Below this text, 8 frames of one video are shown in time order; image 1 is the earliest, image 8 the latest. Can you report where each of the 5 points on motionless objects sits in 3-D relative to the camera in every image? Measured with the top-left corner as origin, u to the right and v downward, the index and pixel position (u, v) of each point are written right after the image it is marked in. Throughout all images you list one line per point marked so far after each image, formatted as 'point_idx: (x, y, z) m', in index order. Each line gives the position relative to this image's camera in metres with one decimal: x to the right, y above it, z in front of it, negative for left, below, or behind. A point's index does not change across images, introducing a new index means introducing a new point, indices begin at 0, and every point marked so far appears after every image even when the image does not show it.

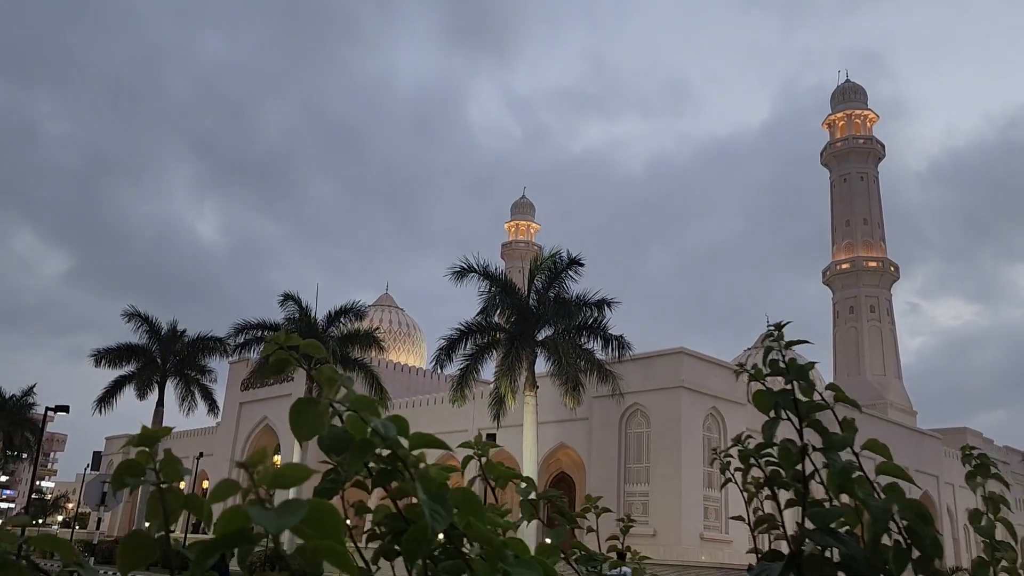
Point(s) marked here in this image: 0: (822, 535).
0: (+0.4, -0.3, +1.0) m
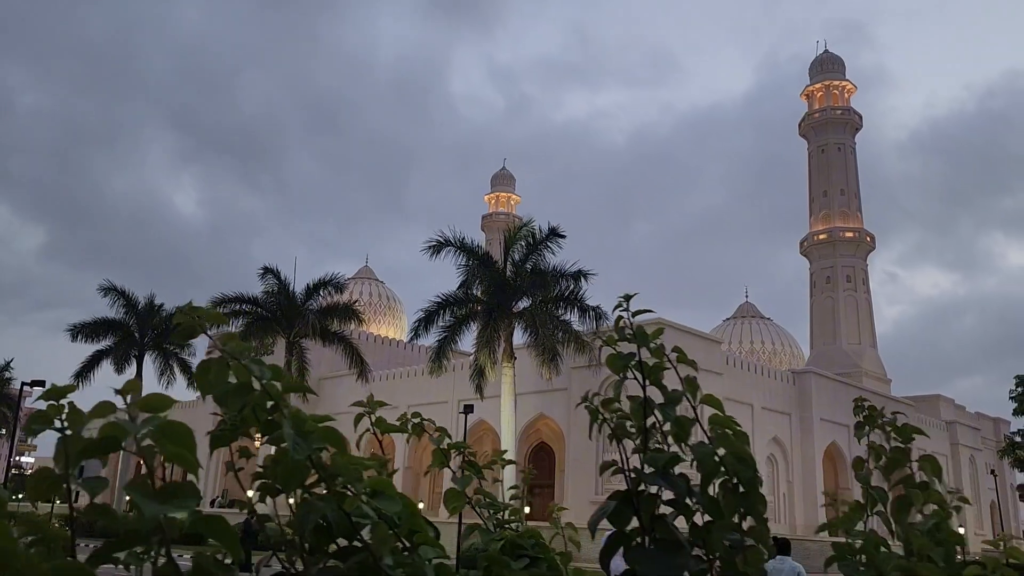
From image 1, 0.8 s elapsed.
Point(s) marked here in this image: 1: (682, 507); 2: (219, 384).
0: (+0.2, -0.3, +1.2) m
1: (+0.2, -0.3, +1.2) m
2: (-0.4, -0.1, +1.0) m
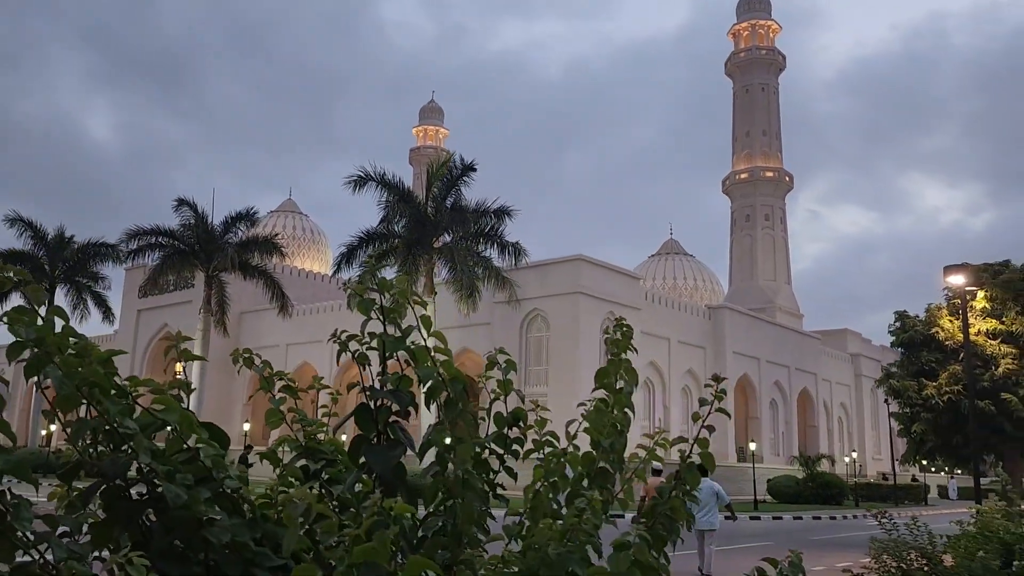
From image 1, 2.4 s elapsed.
0: (-0.2, -0.2, +1.5) m
1: (-0.2, -0.2, +1.5) m
2: (-0.8, -0.1, +1.3) m
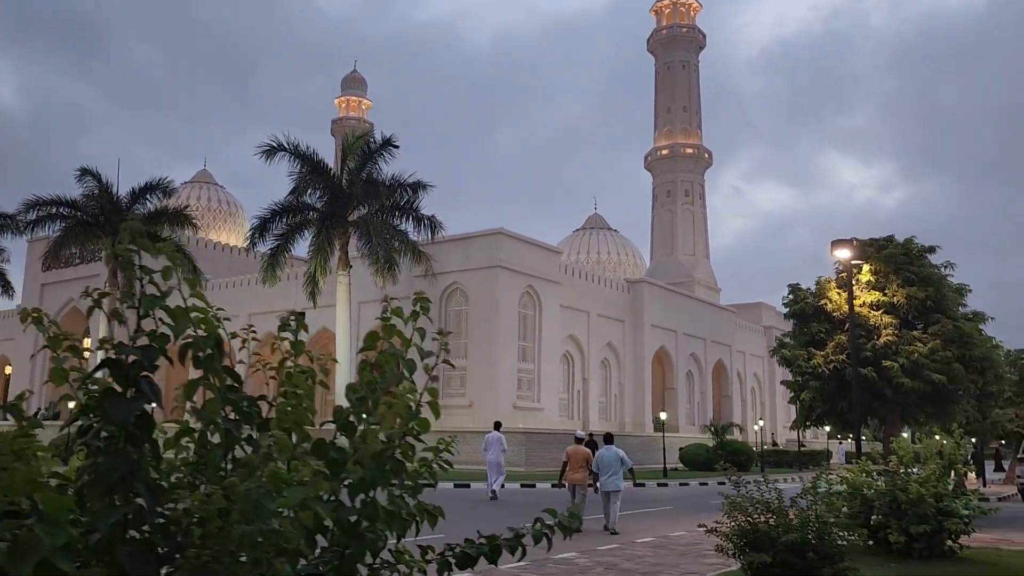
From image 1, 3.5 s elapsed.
0: (-0.7, -0.1, +1.6) m
1: (-0.7, -0.2, +1.6) m
2: (-1.3, 0.0, +1.4) m
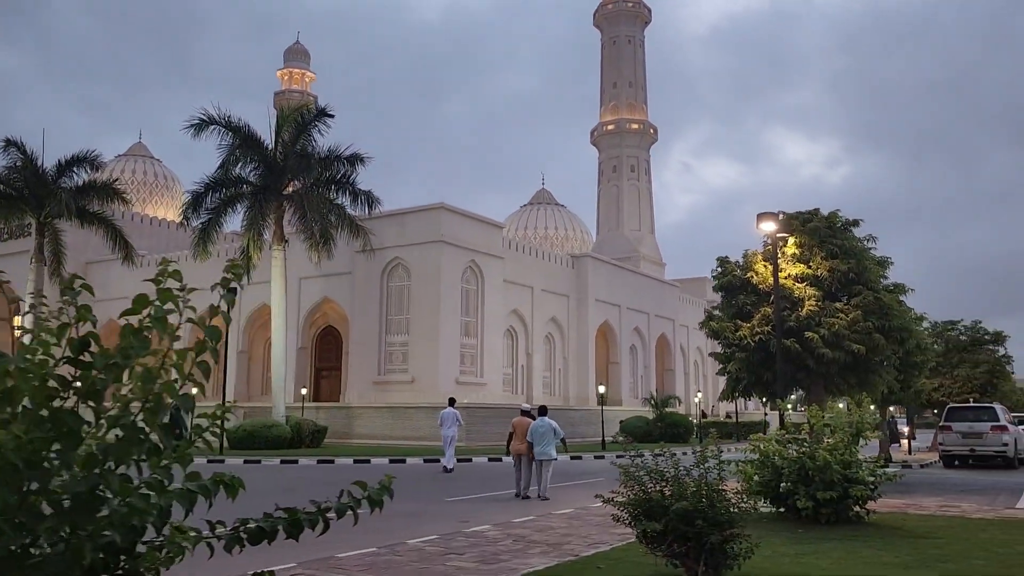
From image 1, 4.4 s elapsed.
0: (-1.2, 0.0, +1.4) m
1: (-1.2, -0.1, +1.4) m
2: (-1.7, +0.1, +1.1) m
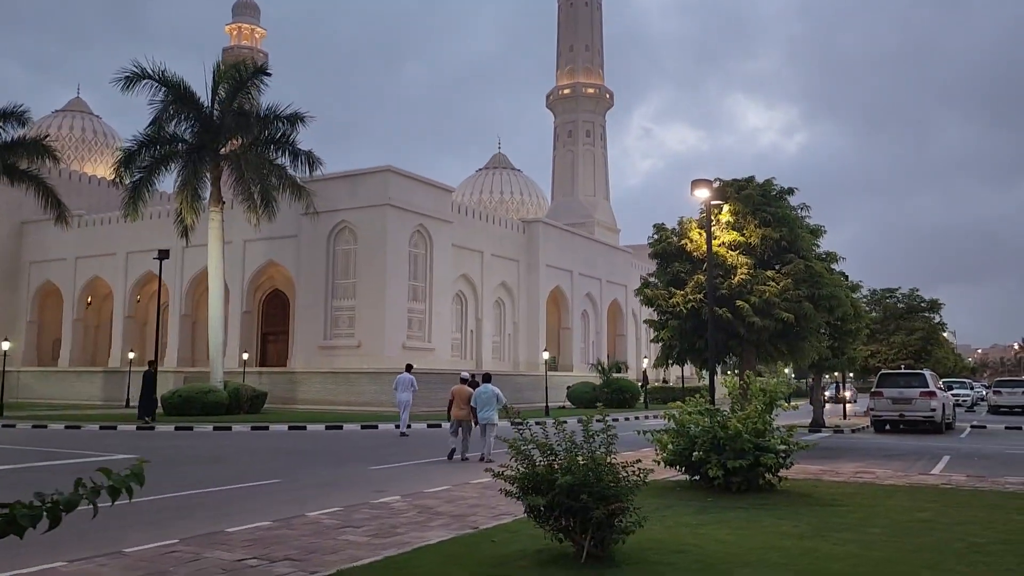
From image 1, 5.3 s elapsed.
0: (-1.7, 0.0, +1.1) m
1: (-1.6, 0.0, +1.2) m
2: (-2.2, +0.1, +0.8) m
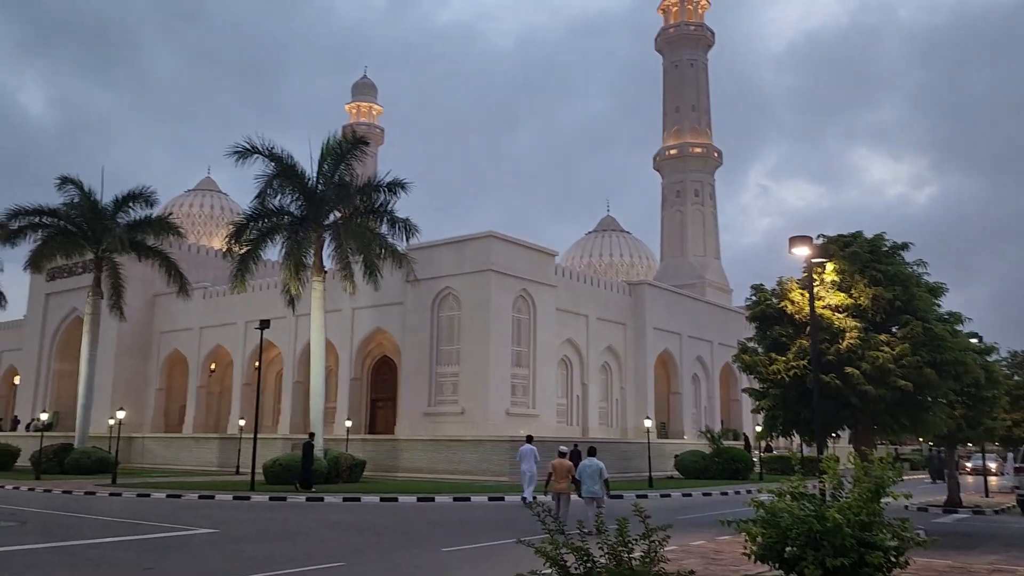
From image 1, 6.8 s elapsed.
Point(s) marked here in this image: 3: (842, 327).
0: (-2.0, -0.2, +0.8) m
1: (-2.0, -0.2, +0.8) m
2: (-2.6, 0.0, +0.6) m
3: (+5.2, -0.6, +13.1) m
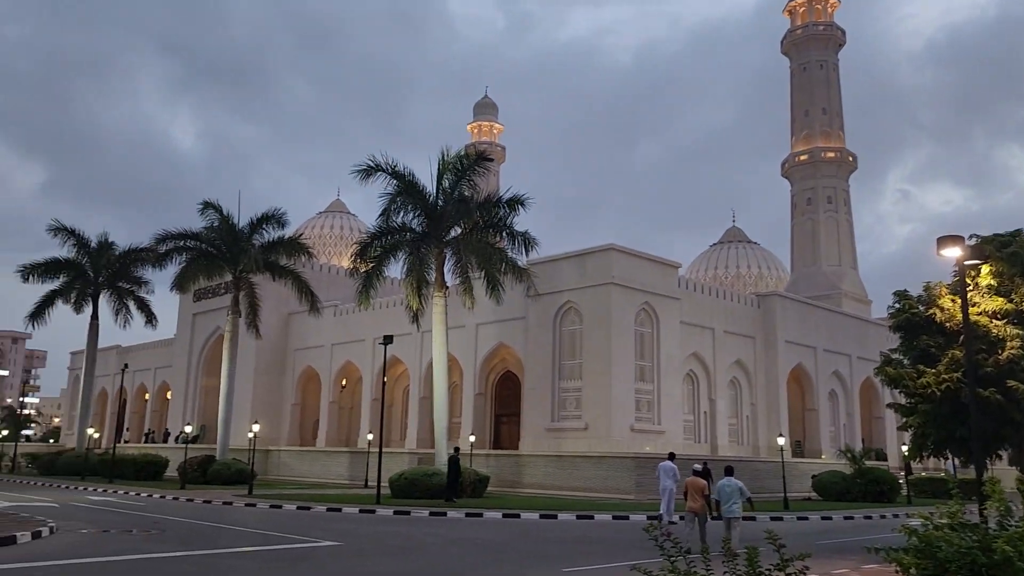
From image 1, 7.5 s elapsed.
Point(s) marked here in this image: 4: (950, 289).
0: (-2.0, -0.1, +0.7) m
1: (-2.0, -0.2, +0.7) m
2: (-2.6, 0.0, +0.6) m
3: (+6.9, -0.7, +11.8) m
4: (+6.7, 0.0, +12.7) m
